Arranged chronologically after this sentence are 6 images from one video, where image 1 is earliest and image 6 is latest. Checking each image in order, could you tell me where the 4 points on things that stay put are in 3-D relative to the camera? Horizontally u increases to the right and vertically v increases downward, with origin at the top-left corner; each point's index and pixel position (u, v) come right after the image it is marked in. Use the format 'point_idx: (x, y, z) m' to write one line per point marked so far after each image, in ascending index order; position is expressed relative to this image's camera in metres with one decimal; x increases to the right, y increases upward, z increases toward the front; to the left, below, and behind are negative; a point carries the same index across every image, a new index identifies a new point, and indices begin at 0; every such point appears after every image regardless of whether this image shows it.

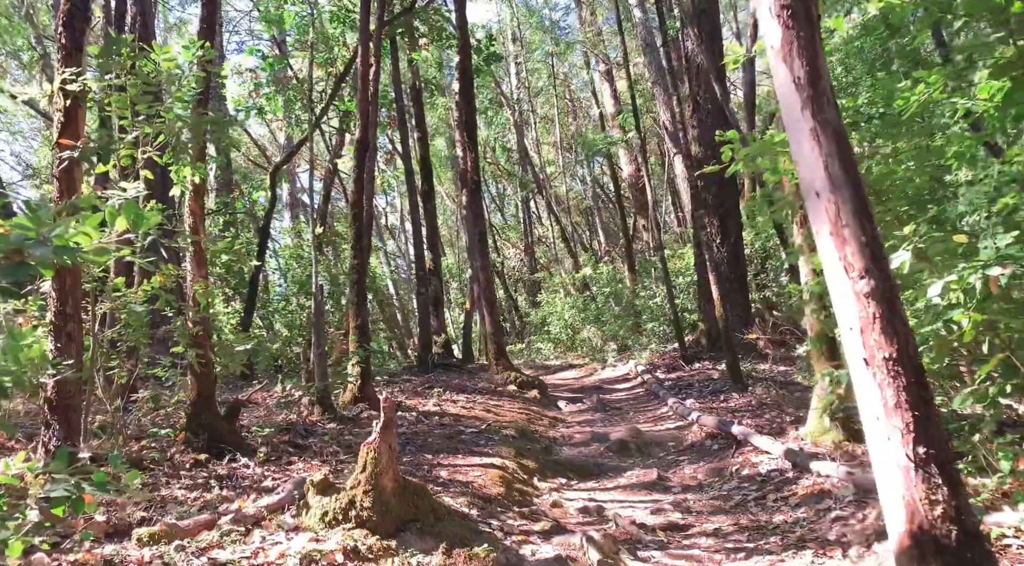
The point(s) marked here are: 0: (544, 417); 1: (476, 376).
0: (+0.4, -1.7, +9.3) m
1: (-0.6, -1.5, +11.6) m
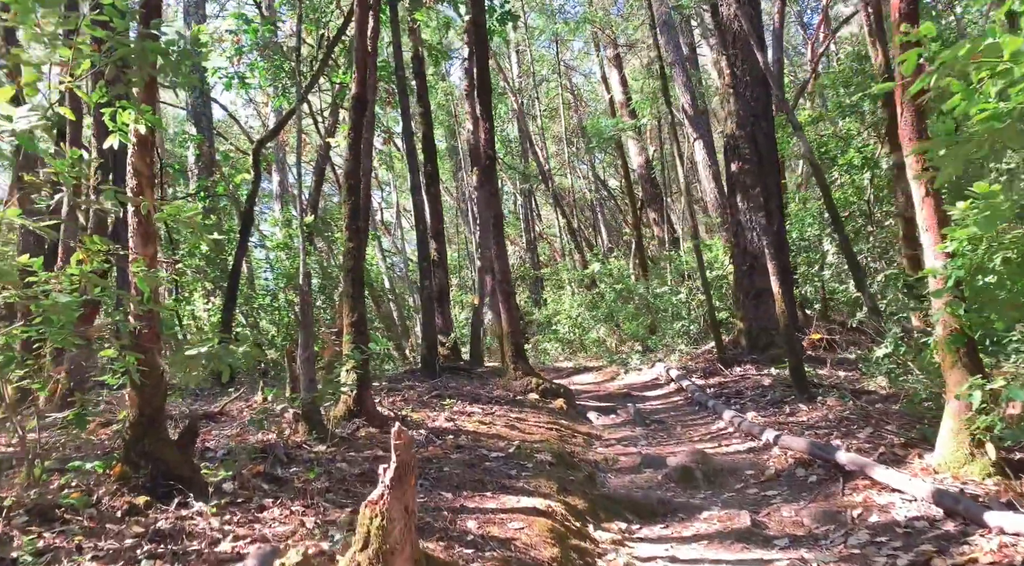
0: (+0.7, -1.6, +7.8) m
1: (-0.3, -1.3, +10.1) m
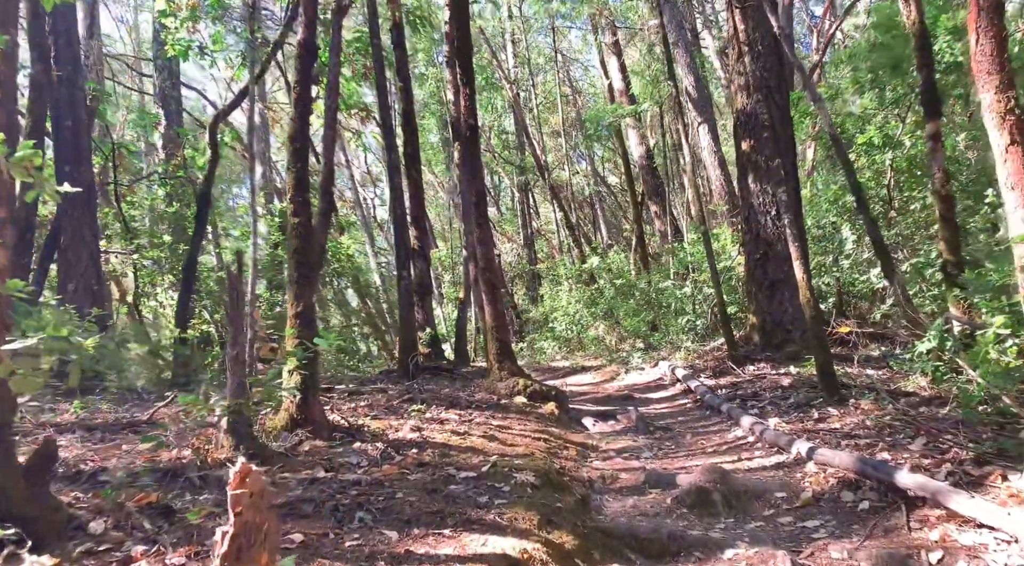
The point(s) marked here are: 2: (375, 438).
0: (+0.5, -1.4, +6.6) m
1: (-0.5, -1.2, +8.9) m
2: (-1.1, -1.2, +5.7) m
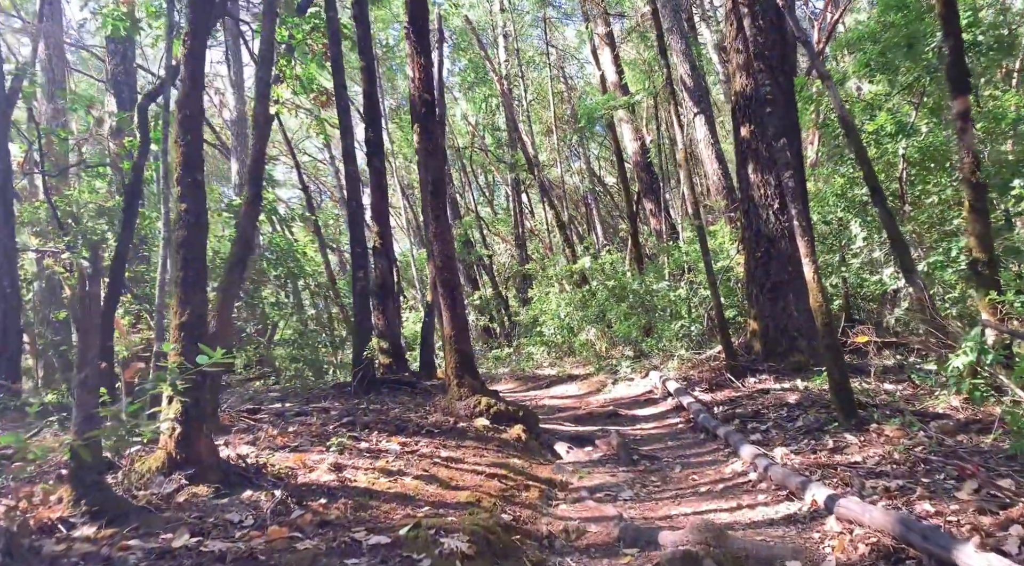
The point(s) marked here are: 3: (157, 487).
0: (+0.1, -1.4, +5.4) m
1: (-0.8, -1.2, +7.7) m
2: (-1.4, -1.2, +4.5) m
3: (-2.0, -1.2, +4.3) m
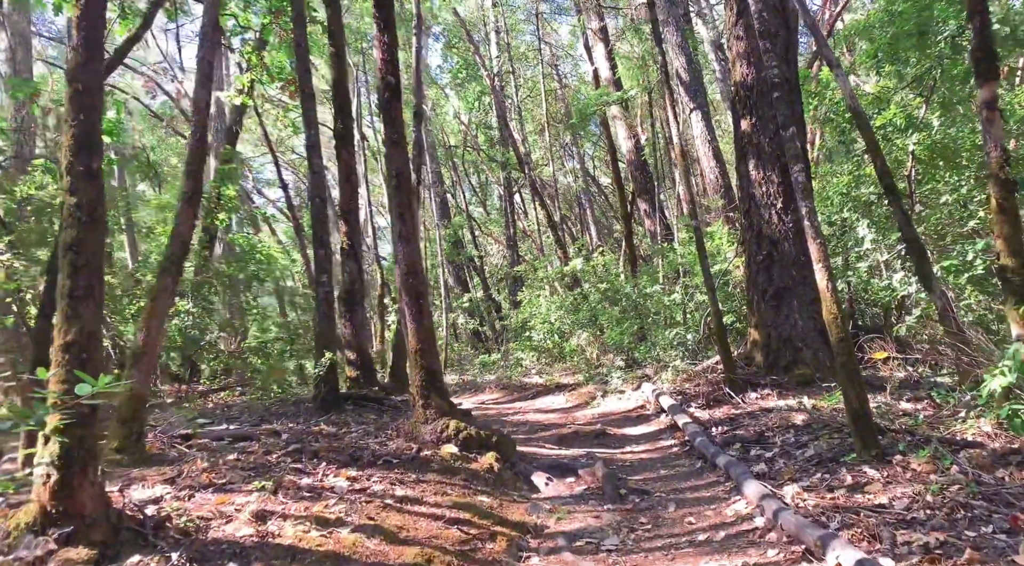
0: (-0.1, -1.5, +4.6) m
1: (-1.1, -1.3, +6.9) m
2: (-1.6, -1.3, +3.7) m
3: (-2.2, -1.2, +3.4) m
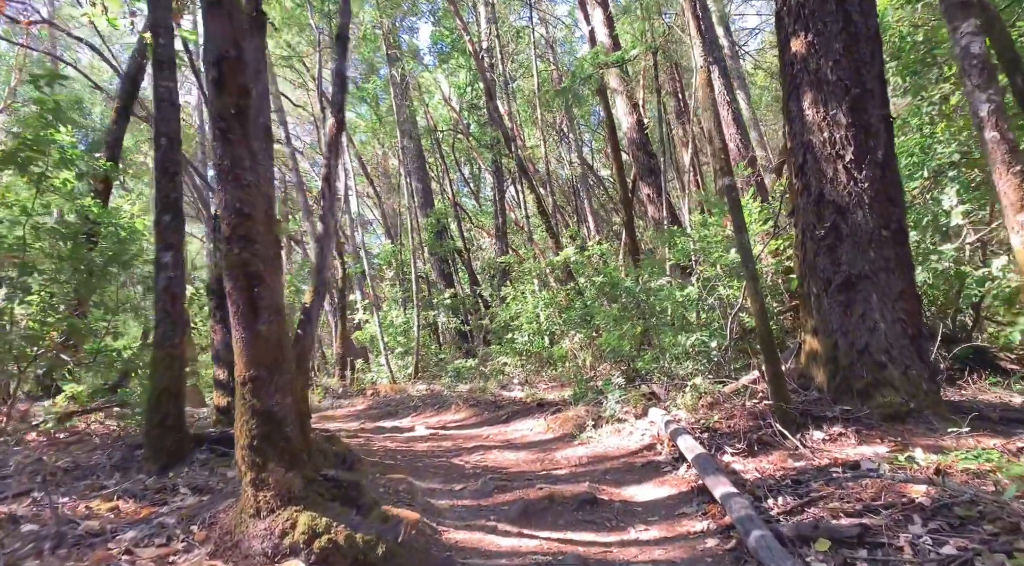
0: (-0.5, -1.4, +1.7) m
1: (-1.5, -1.2, +4.0) m
2: (-2.0, -1.1, +0.8) m
3: (-2.7, -1.1, +0.6) m
